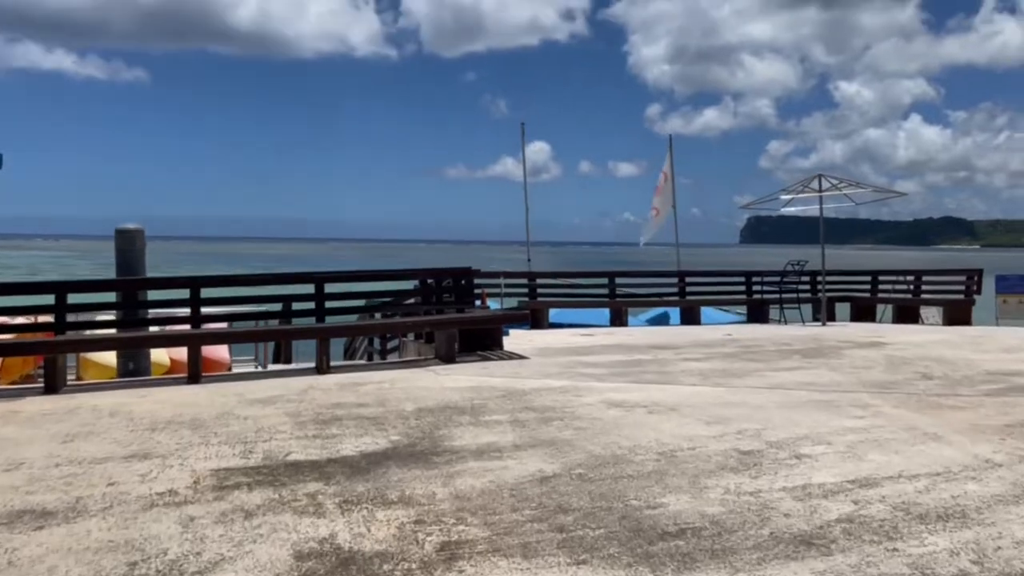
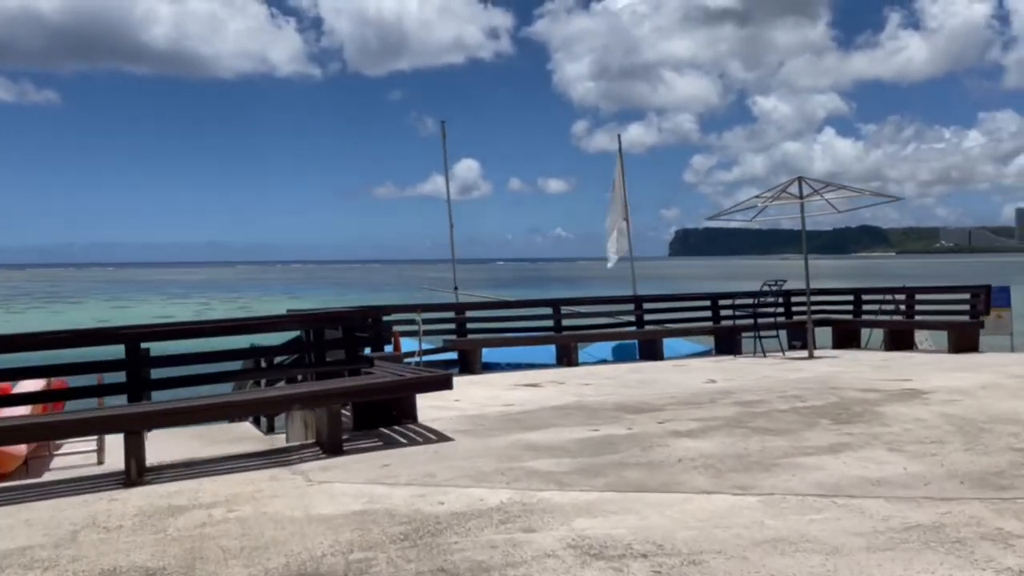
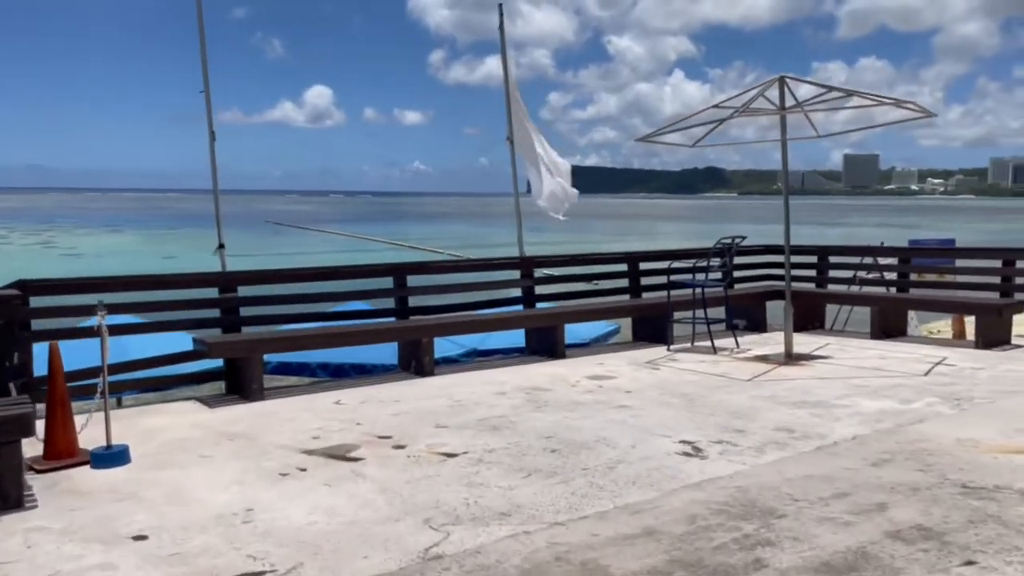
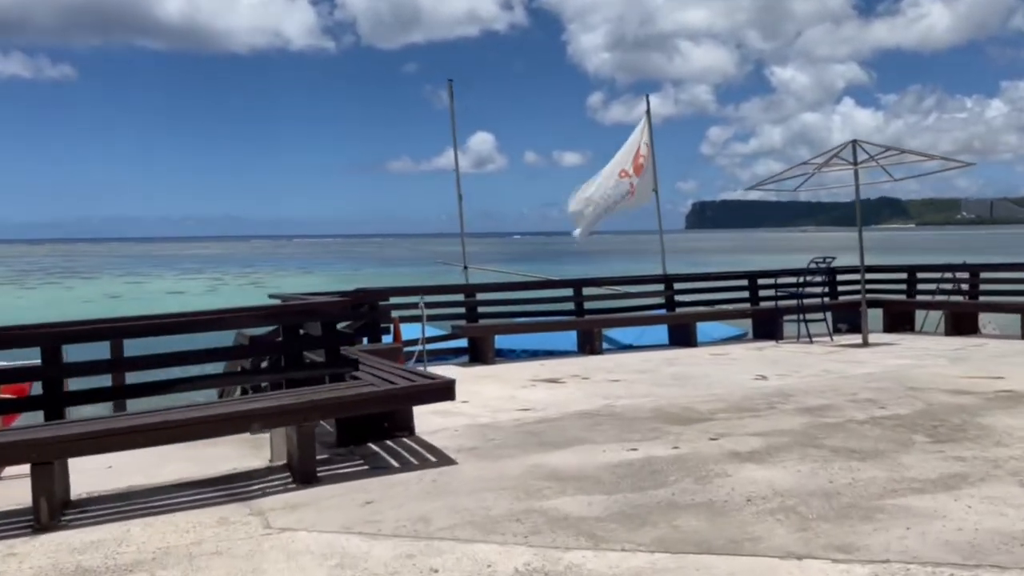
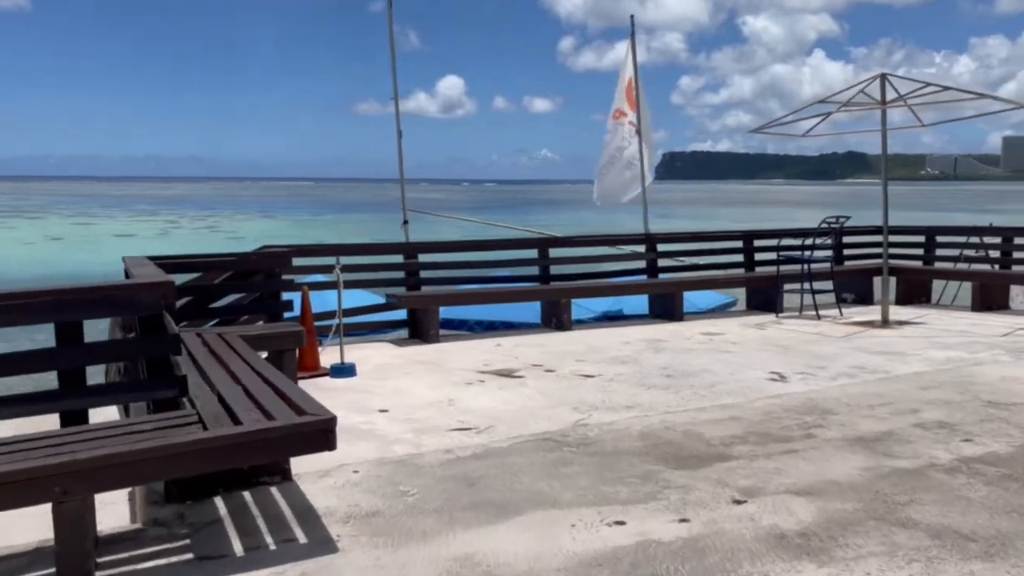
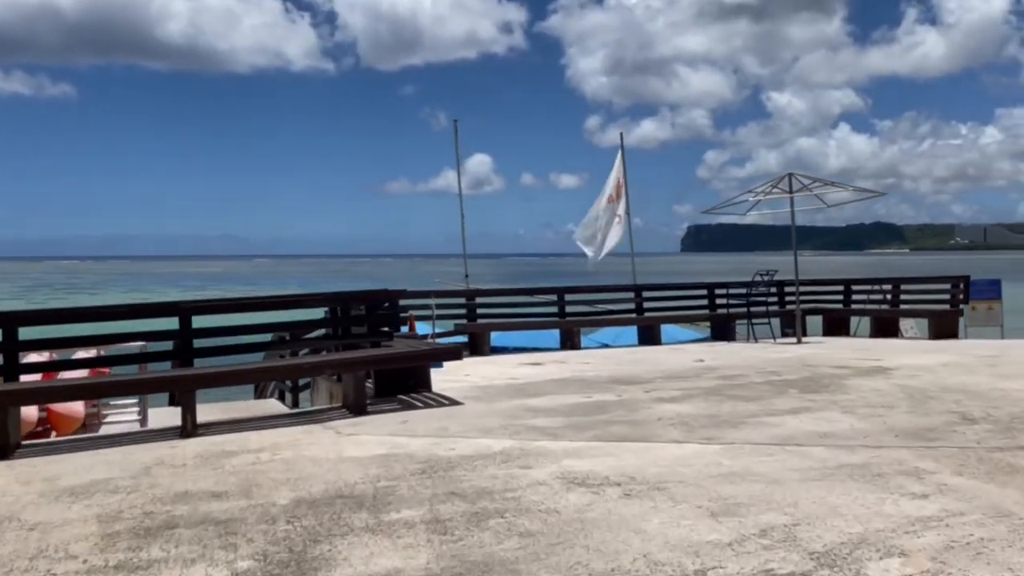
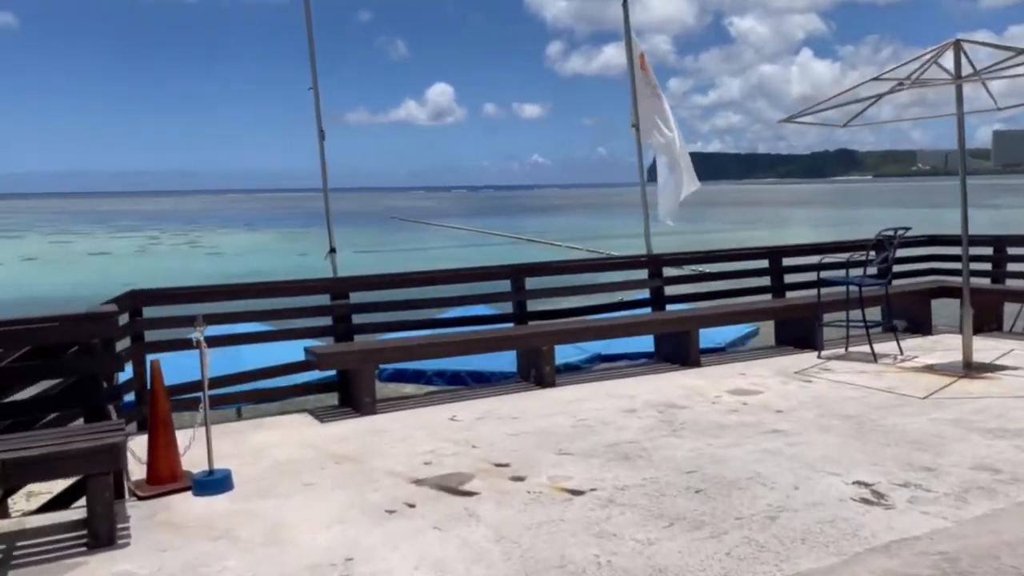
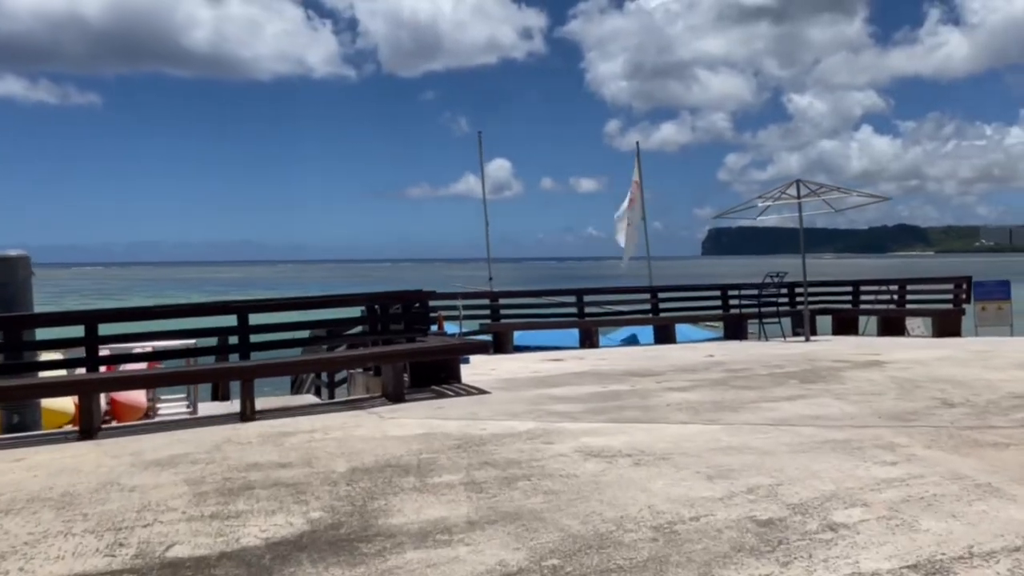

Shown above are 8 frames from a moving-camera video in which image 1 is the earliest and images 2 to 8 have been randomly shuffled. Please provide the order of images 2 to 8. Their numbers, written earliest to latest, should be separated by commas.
8, 6, 2, 4, 5, 3, 7
